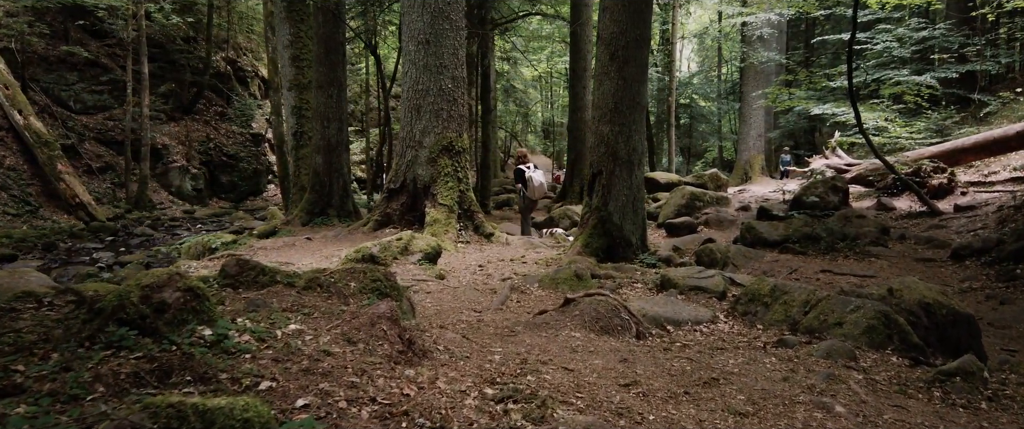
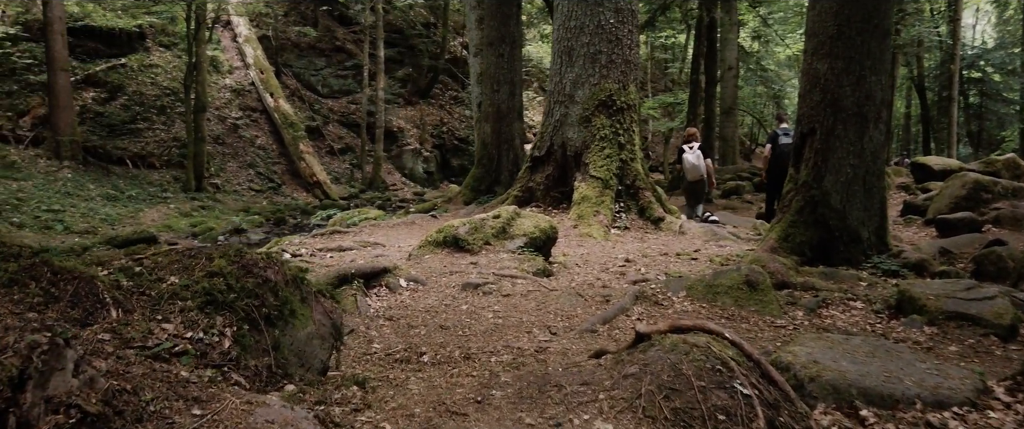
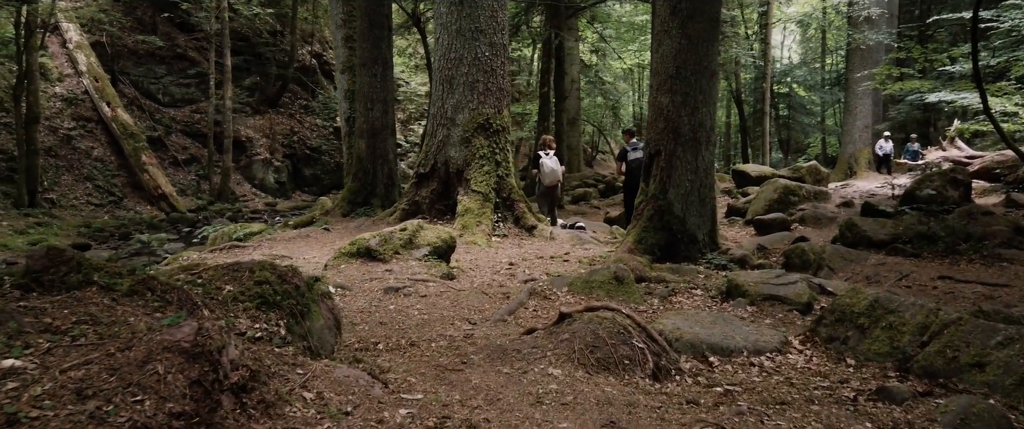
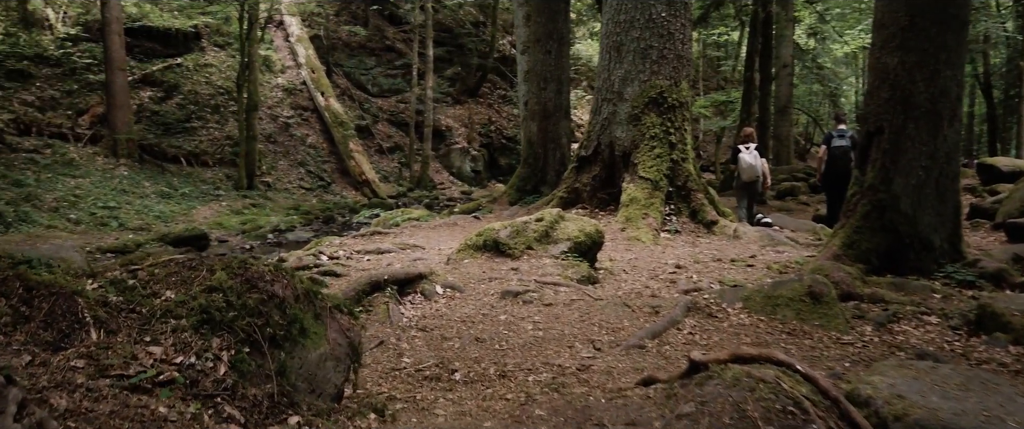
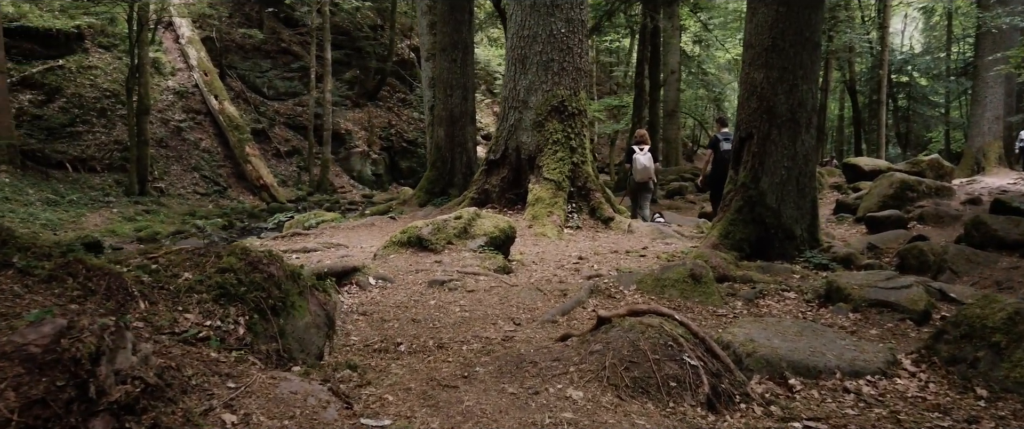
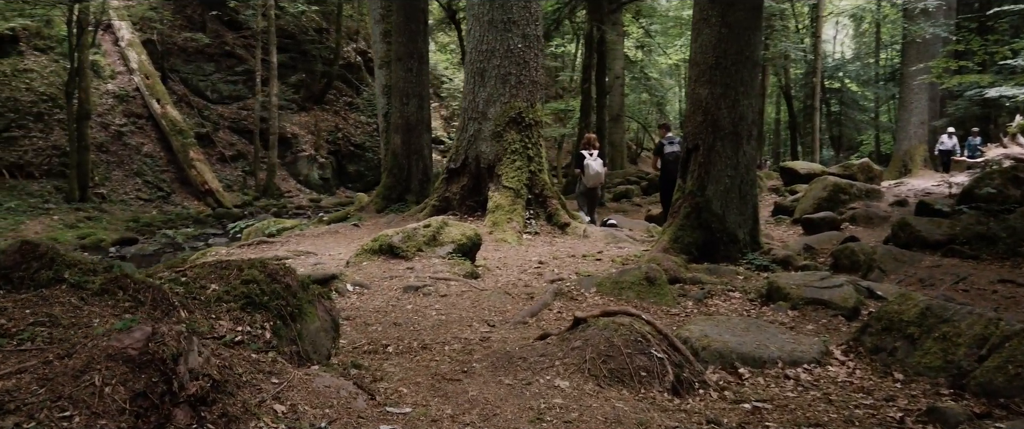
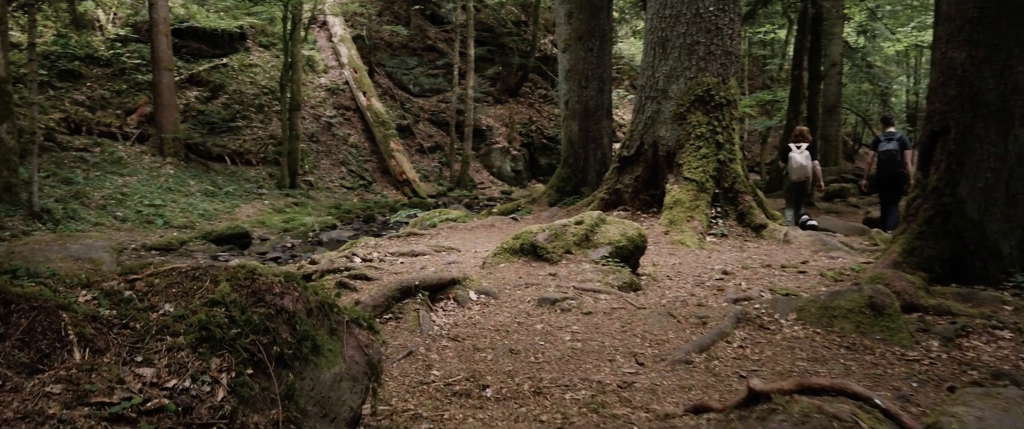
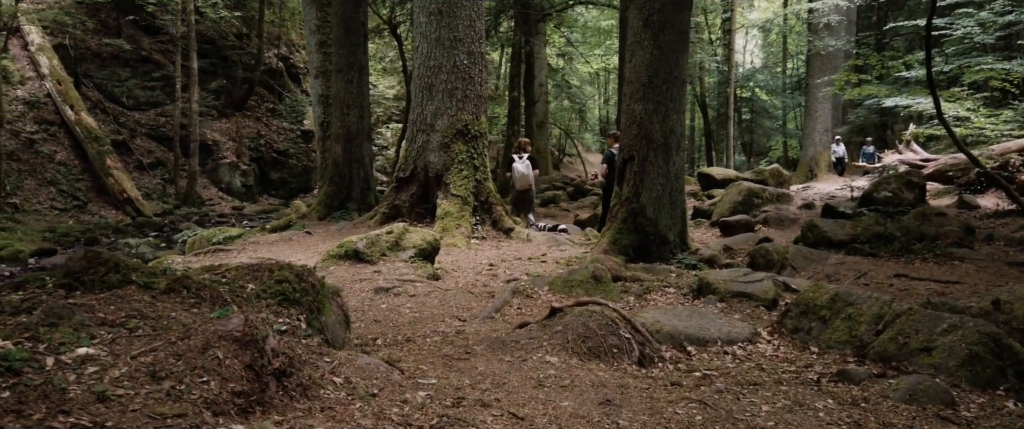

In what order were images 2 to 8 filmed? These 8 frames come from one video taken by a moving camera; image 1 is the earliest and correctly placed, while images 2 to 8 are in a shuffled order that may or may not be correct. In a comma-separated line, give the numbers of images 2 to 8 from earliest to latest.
8, 3, 6, 5, 2, 4, 7
